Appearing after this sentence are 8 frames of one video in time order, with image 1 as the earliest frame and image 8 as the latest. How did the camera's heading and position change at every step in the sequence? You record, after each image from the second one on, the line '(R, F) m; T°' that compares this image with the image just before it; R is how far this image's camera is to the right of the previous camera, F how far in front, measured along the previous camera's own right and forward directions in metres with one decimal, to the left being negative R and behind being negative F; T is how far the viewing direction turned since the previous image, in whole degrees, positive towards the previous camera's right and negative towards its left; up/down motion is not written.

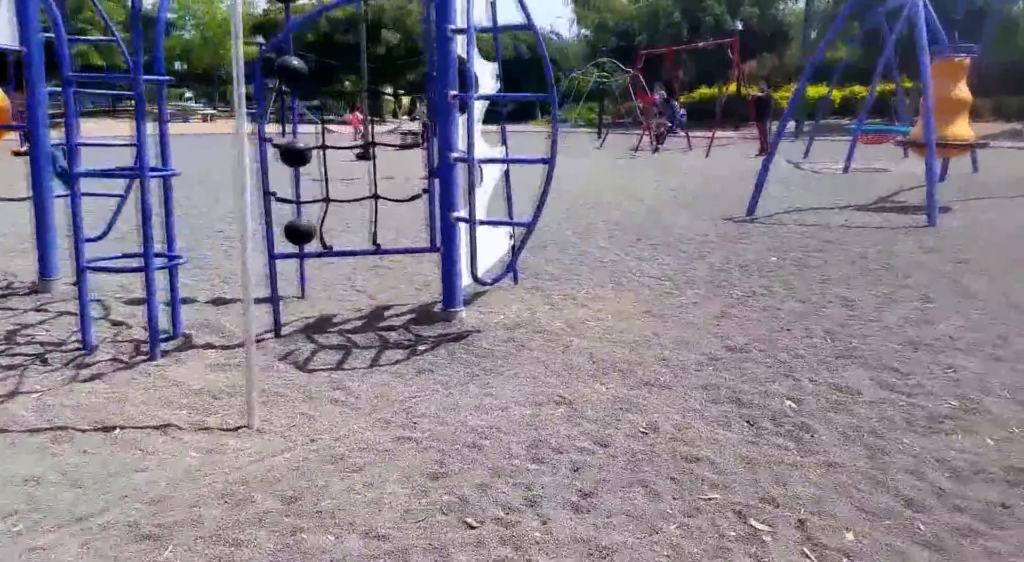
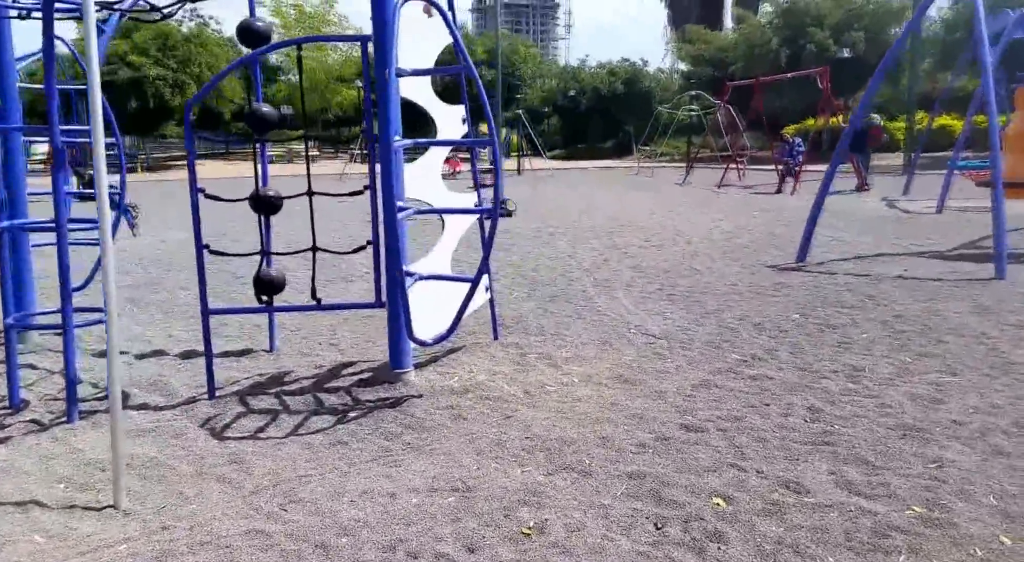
(+0.6, +0.4) m; -6°
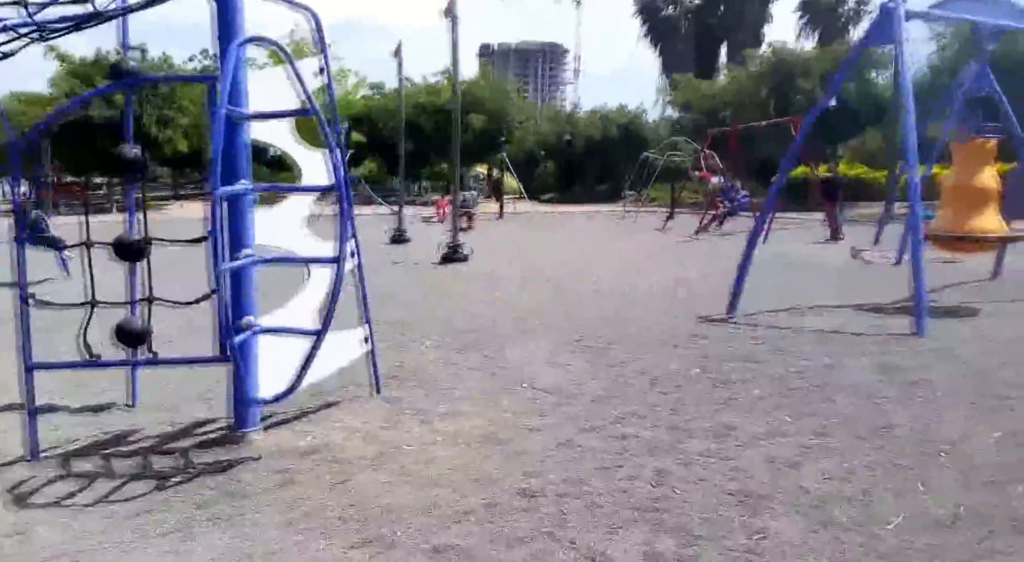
(+0.6, +0.1) m; +1°
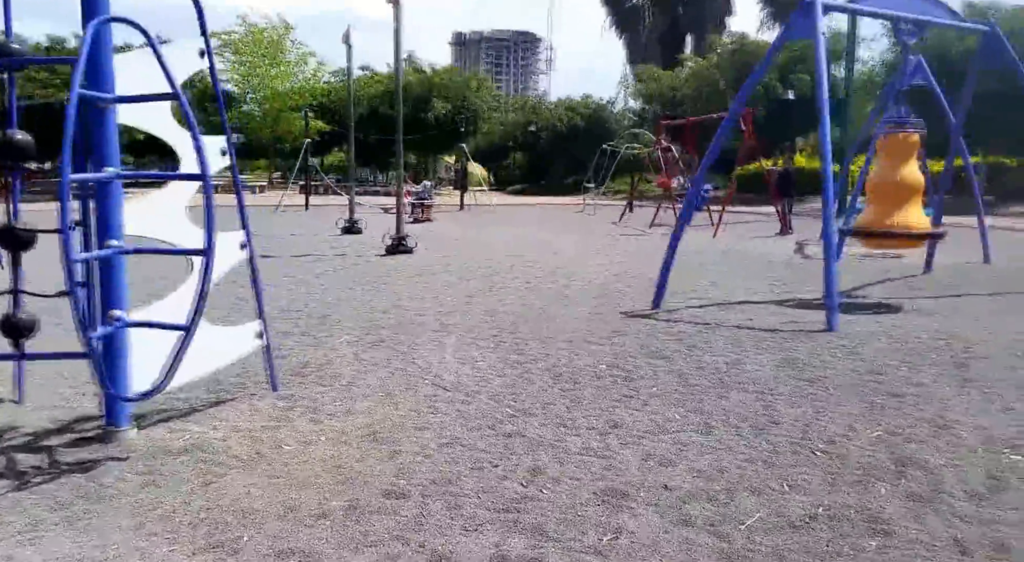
(+0.3, 0.0) m; +2°
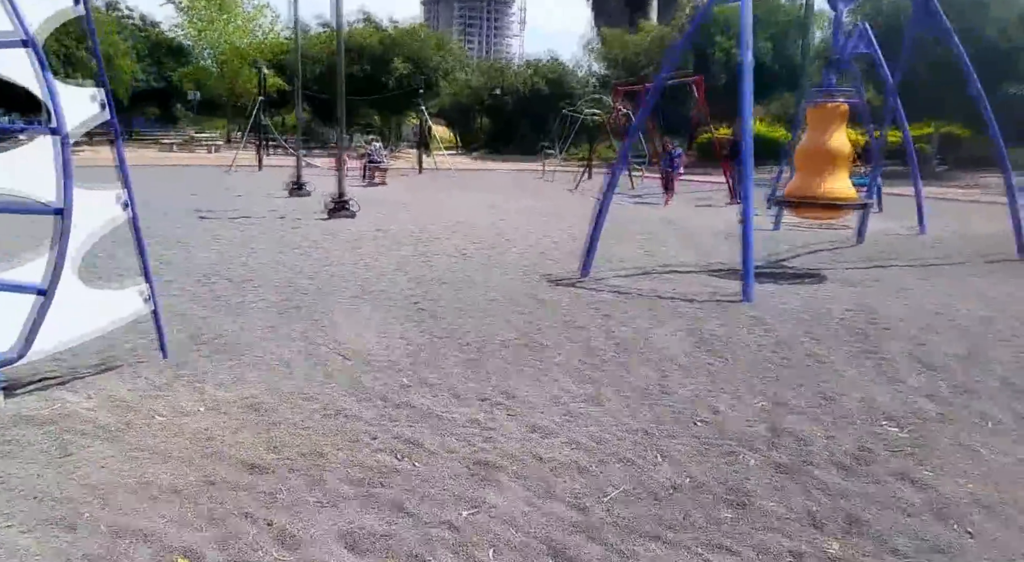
(+0.3, +0.1) m; +3°
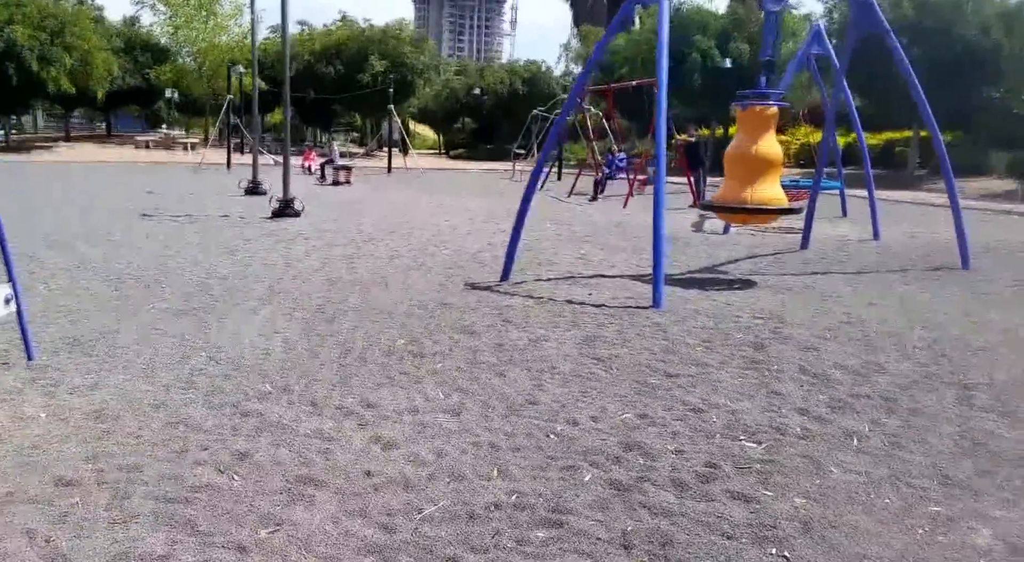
(+0.5, +0.1) m; +2°
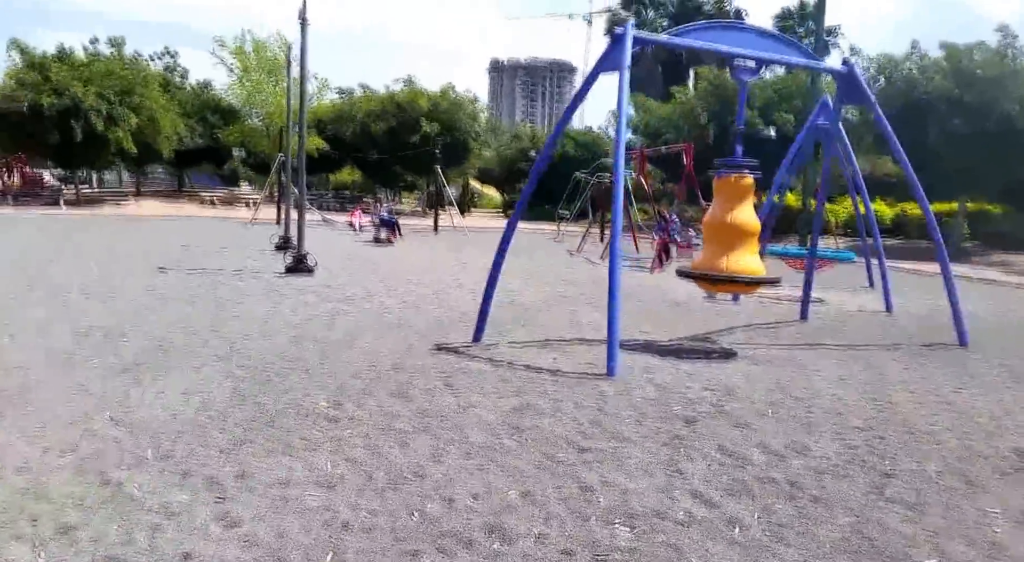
(+0.7, +0.2) m; -3°
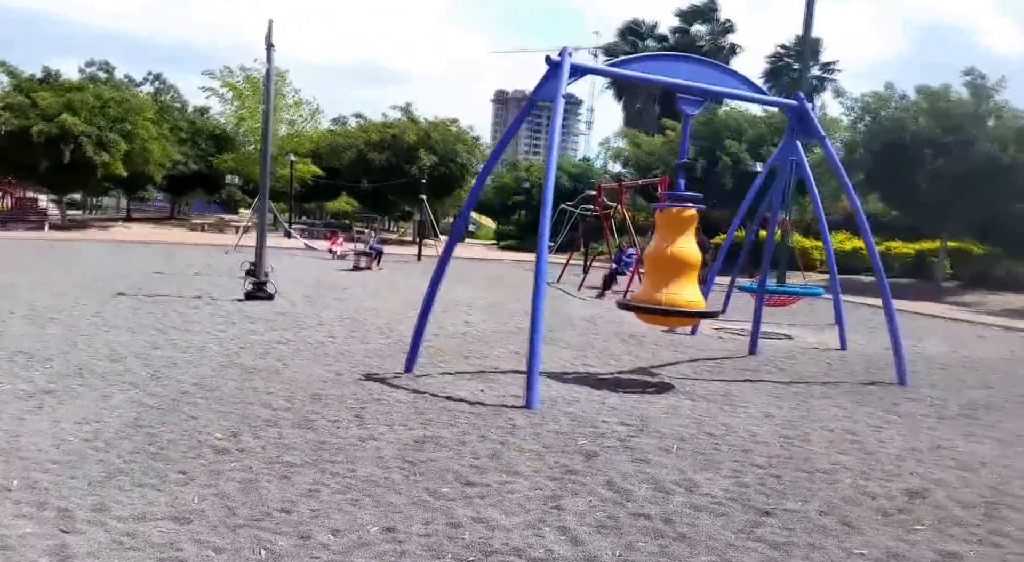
(+0.5, +0.1) m; +1°
